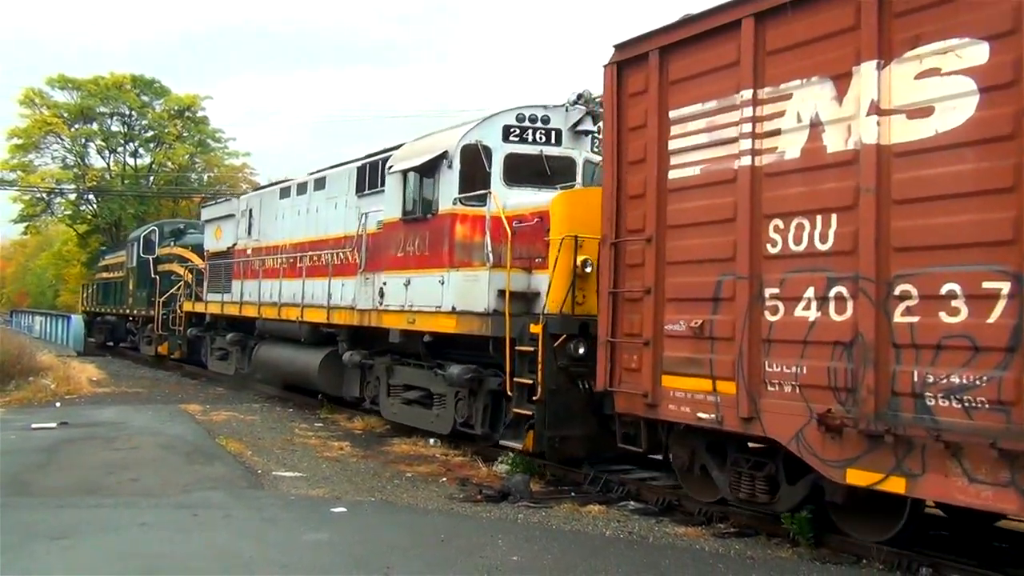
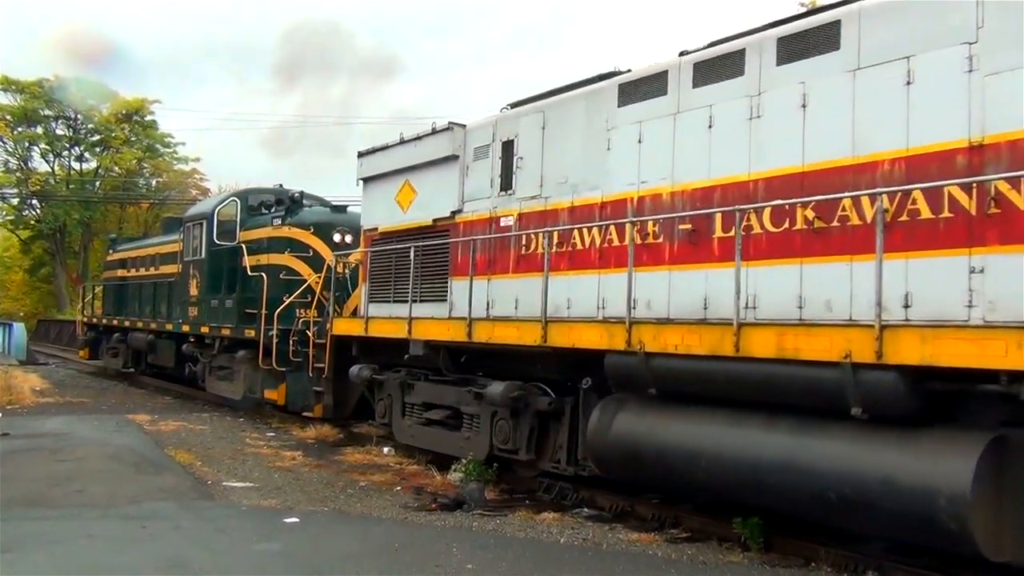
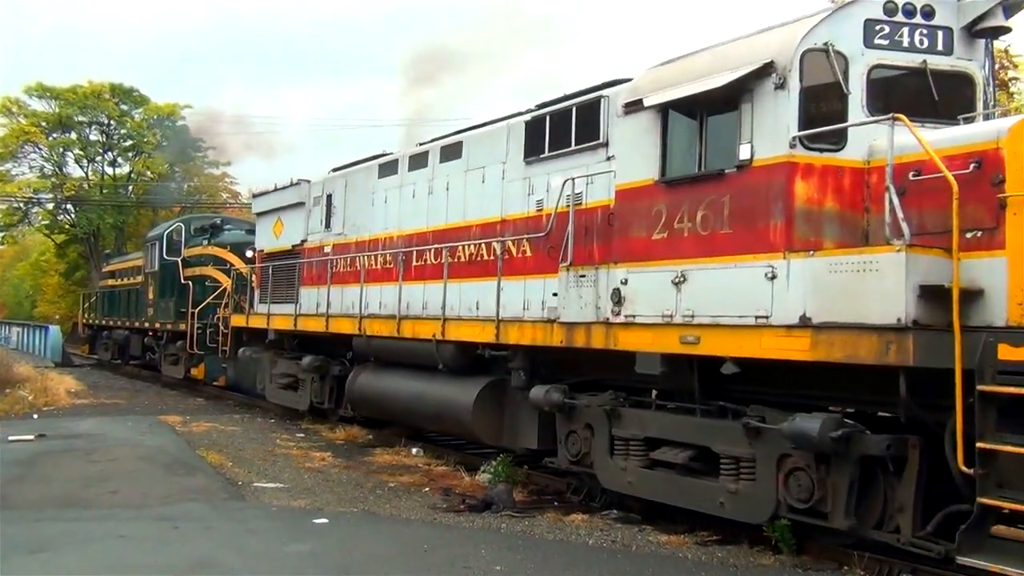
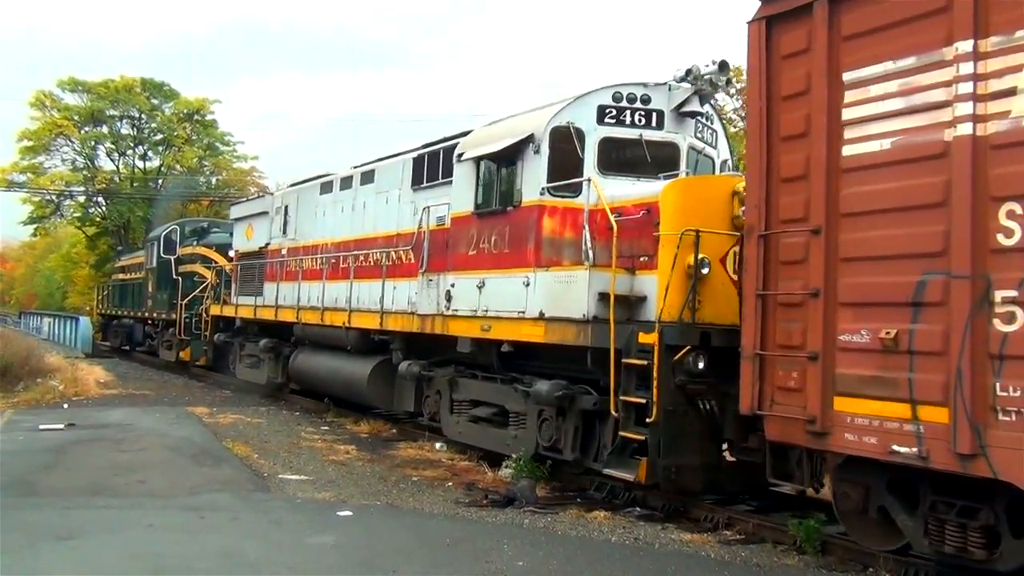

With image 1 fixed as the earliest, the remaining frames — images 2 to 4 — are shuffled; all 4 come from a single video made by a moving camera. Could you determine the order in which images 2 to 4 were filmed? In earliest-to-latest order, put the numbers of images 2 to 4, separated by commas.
4, 3, 2
